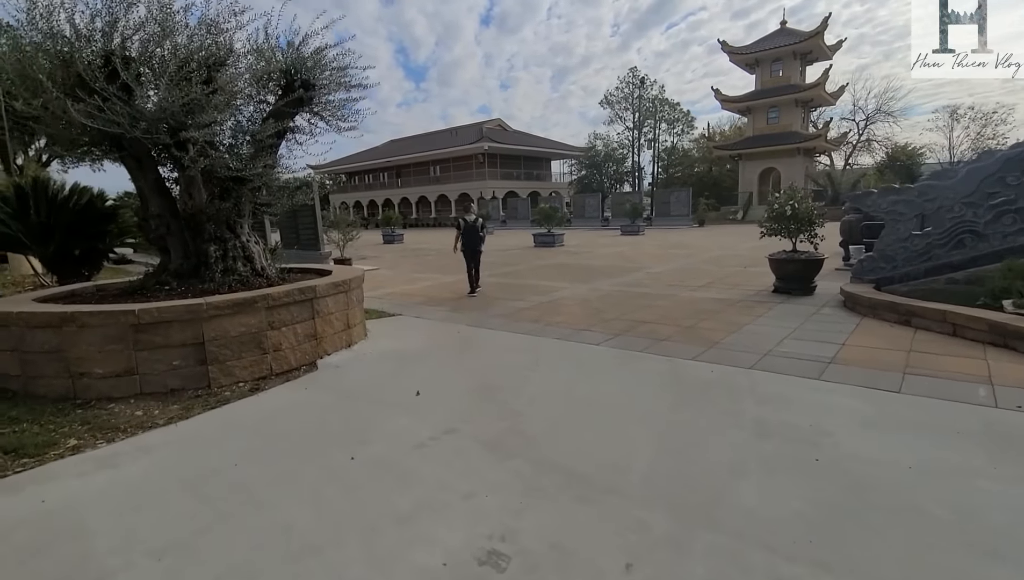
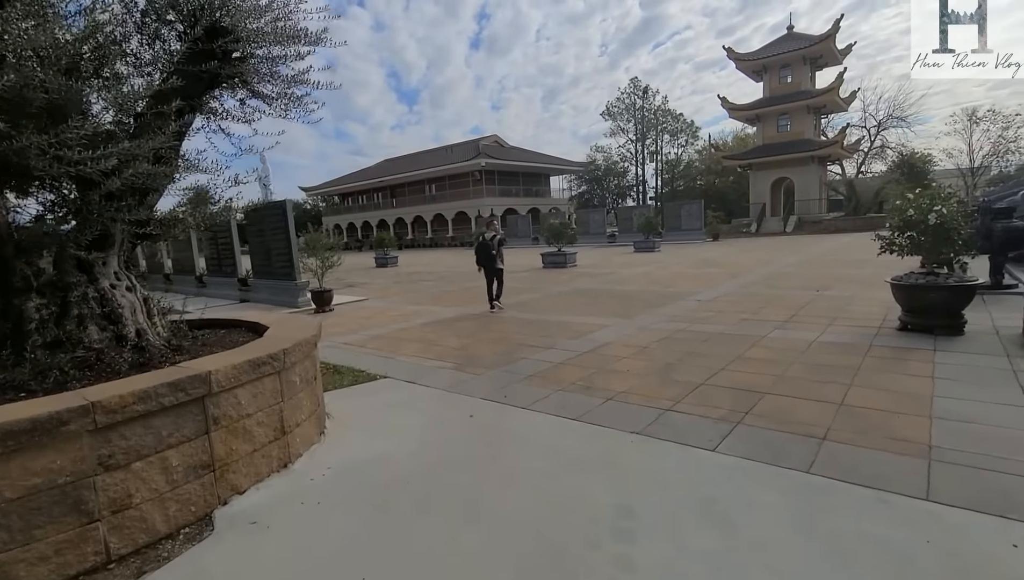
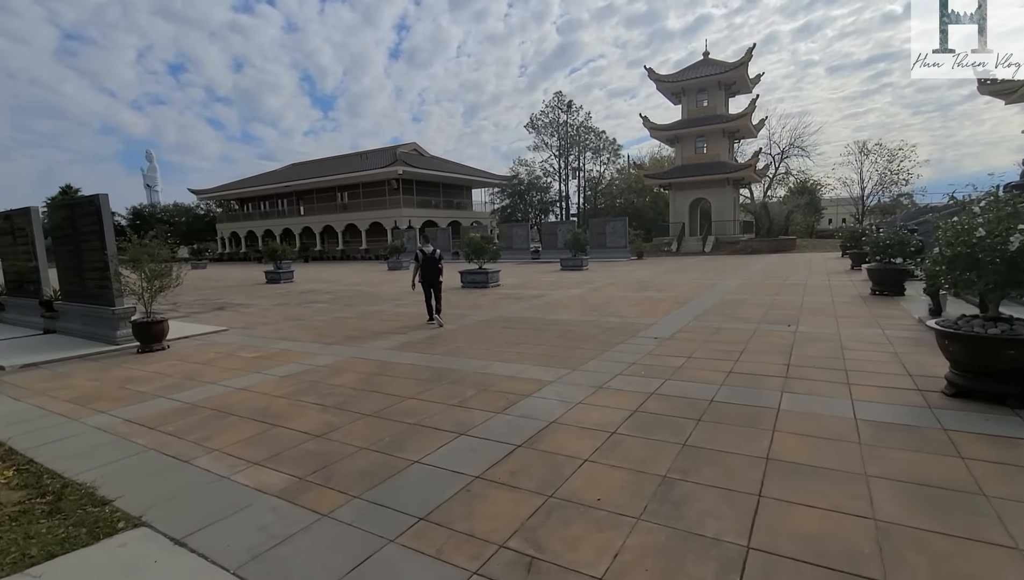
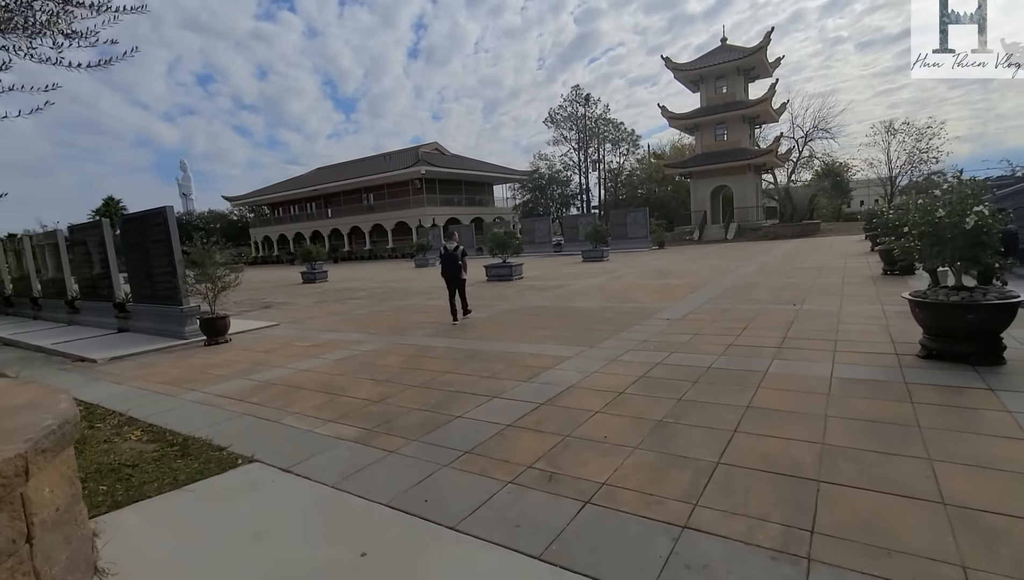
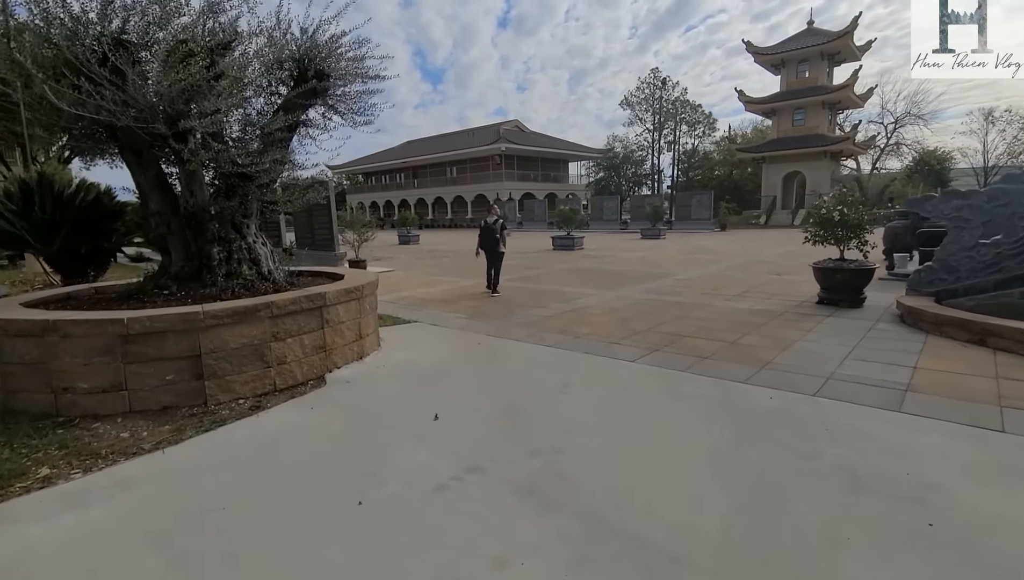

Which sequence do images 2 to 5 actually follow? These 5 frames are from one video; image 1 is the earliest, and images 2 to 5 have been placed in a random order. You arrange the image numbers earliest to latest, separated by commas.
5, 2, 4, 3
